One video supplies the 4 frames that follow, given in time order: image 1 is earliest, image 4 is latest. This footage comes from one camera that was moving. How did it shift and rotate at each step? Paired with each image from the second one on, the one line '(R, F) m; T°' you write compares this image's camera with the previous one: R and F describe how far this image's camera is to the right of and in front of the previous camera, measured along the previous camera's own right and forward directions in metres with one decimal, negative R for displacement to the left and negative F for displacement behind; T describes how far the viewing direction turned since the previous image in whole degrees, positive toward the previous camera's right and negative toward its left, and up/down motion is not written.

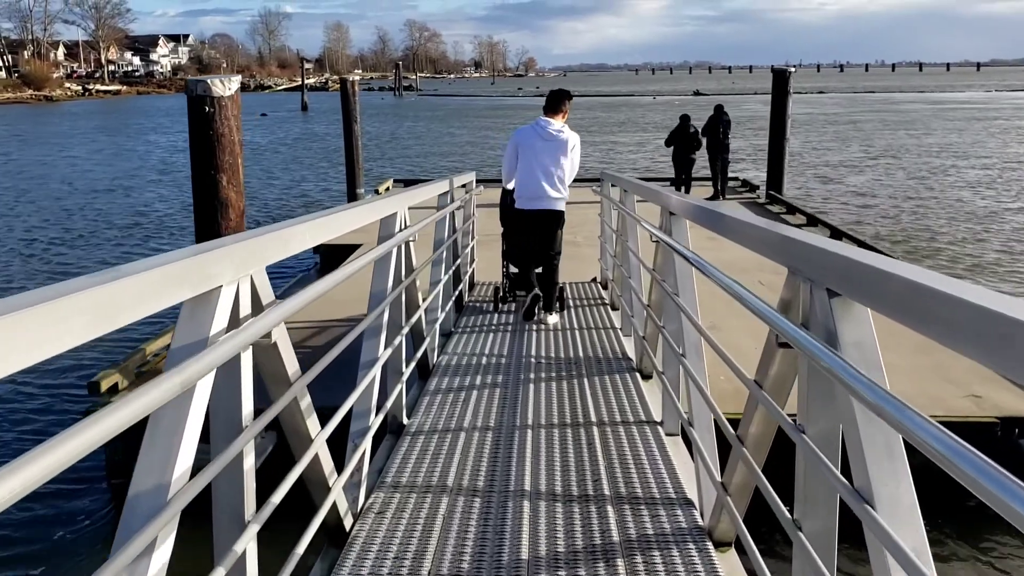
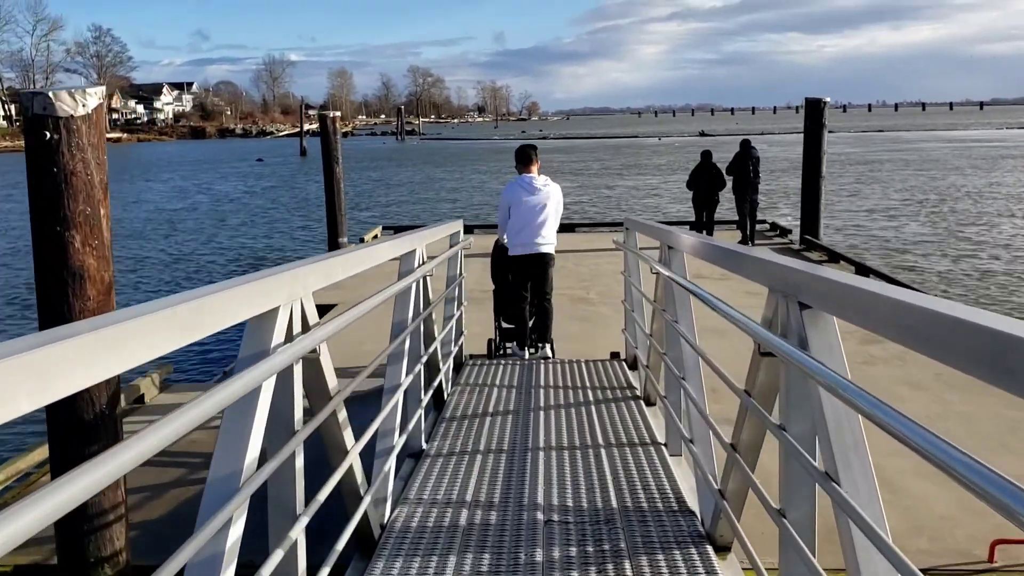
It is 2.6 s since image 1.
(0.0, +1.9) m; 0°
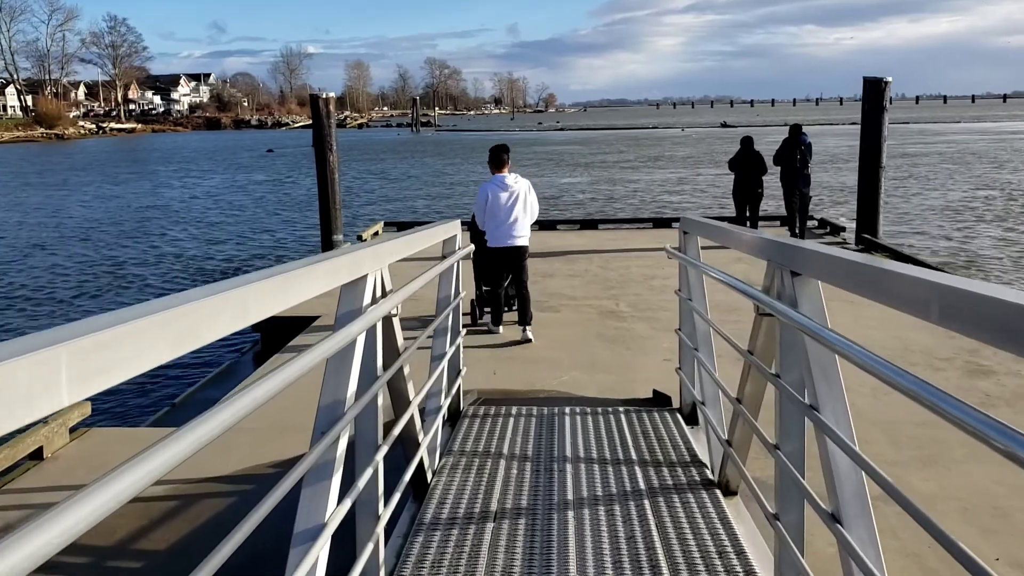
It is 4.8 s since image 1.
(0.0, +1.7) m; -1°
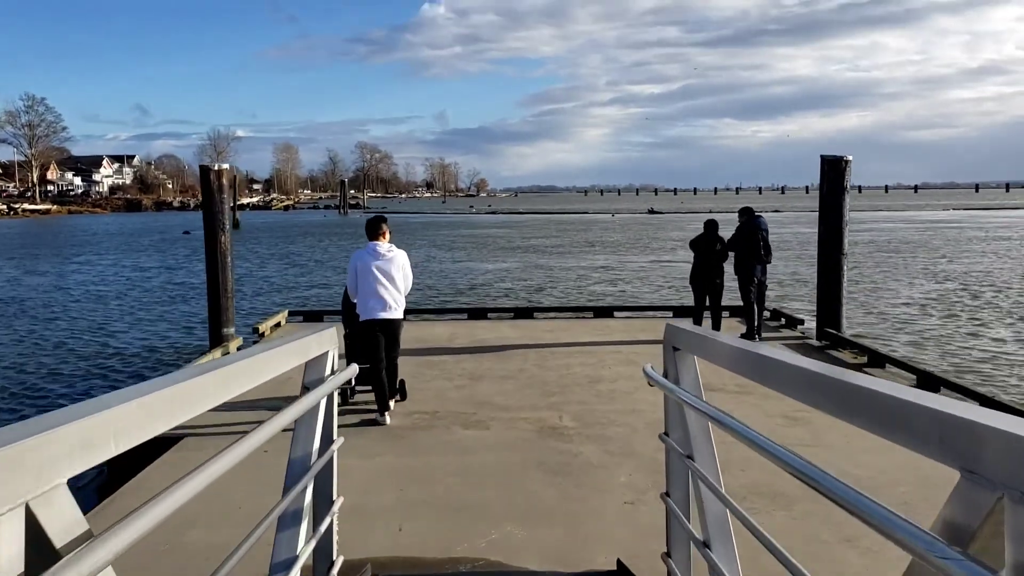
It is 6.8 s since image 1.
(+0.1, +1.6) m; +4°
